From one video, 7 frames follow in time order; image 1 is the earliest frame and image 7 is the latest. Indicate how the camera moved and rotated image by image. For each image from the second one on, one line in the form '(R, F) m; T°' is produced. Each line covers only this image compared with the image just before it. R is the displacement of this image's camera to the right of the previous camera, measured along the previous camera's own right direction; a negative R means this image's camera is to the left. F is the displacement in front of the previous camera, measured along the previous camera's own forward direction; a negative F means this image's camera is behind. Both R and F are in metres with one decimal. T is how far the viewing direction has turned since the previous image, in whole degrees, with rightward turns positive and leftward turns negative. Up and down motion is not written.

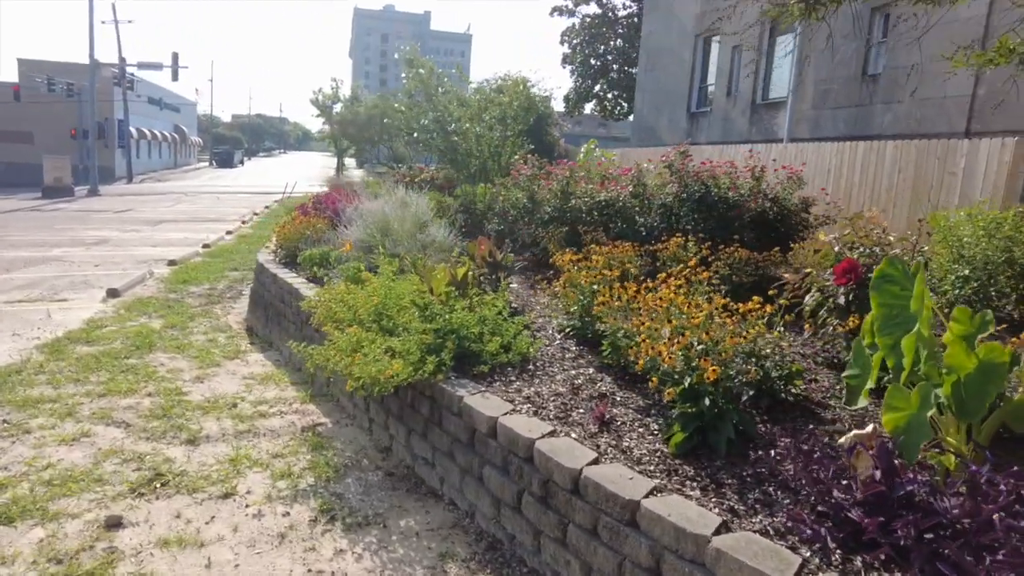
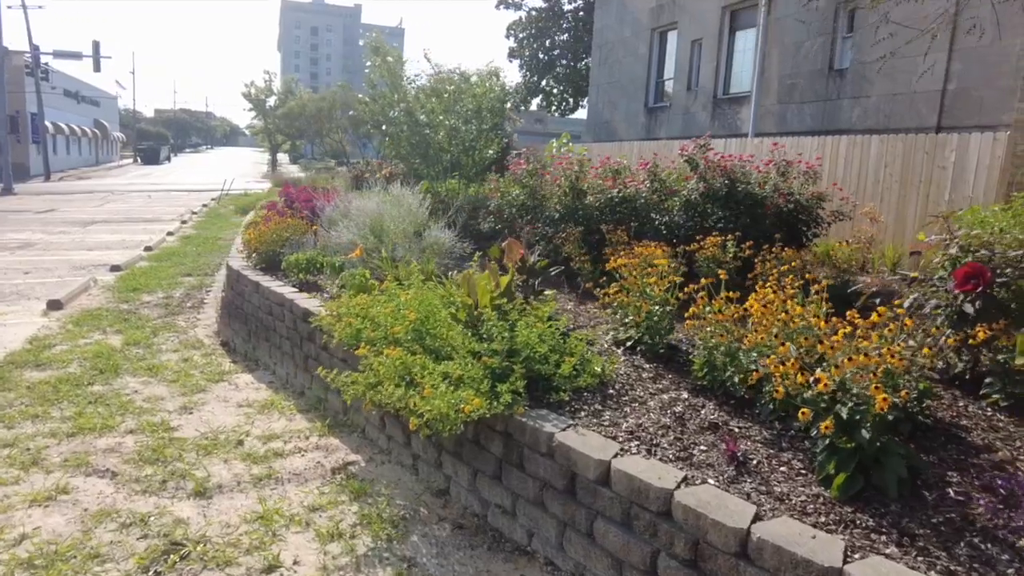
(-0.7, +0.6) m; +5°
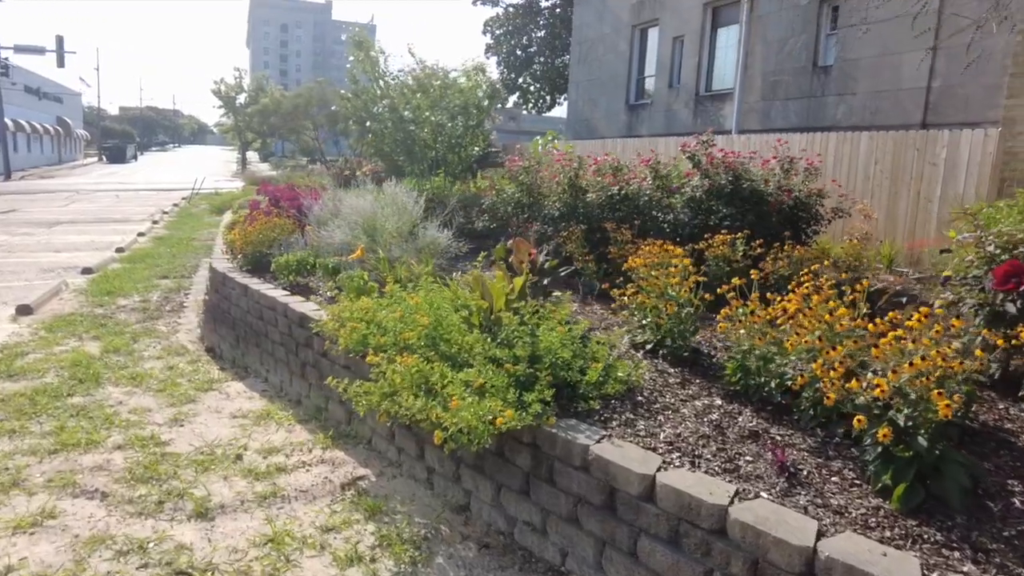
(-0.2, +0.2) m; +2°
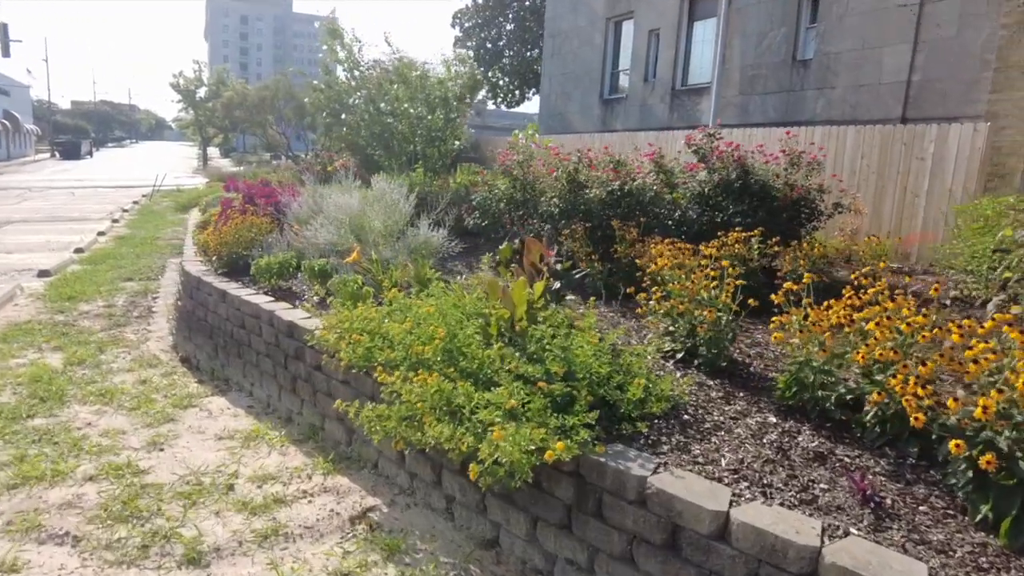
(-0.3, +0.3) m; +3°
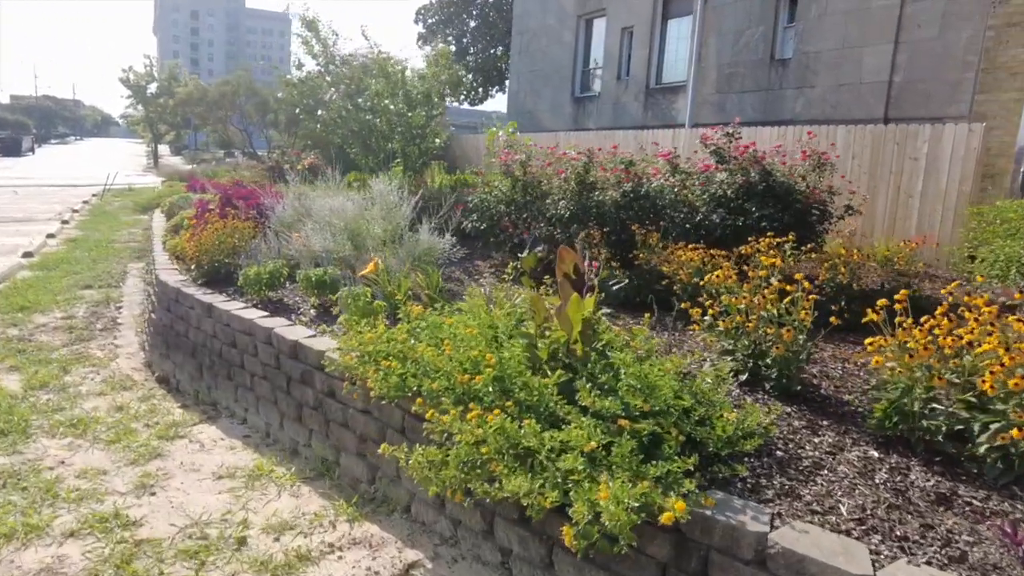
(-0.4, +0.4) m; +3°
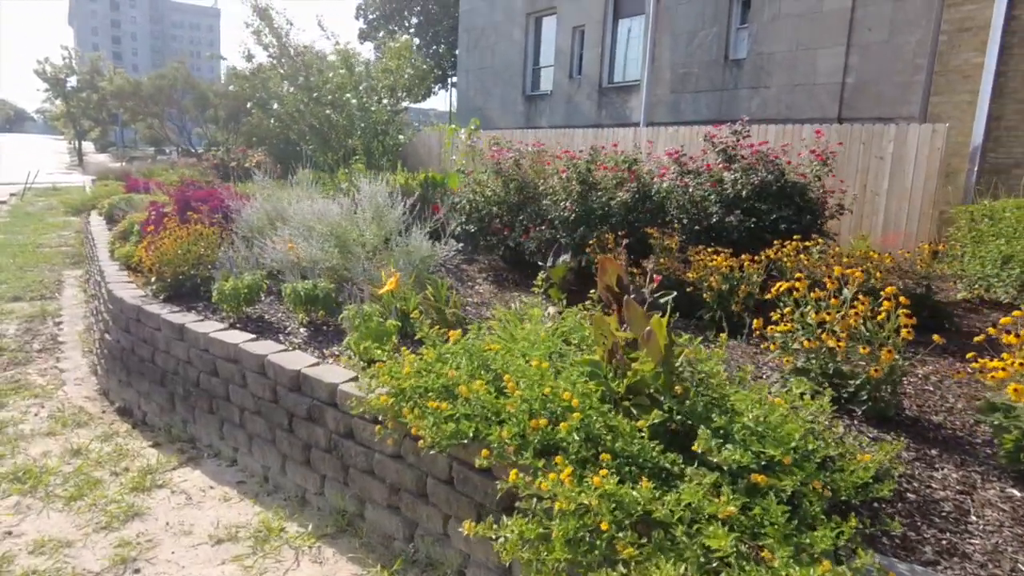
(-0.5, +0.5) m; +5°
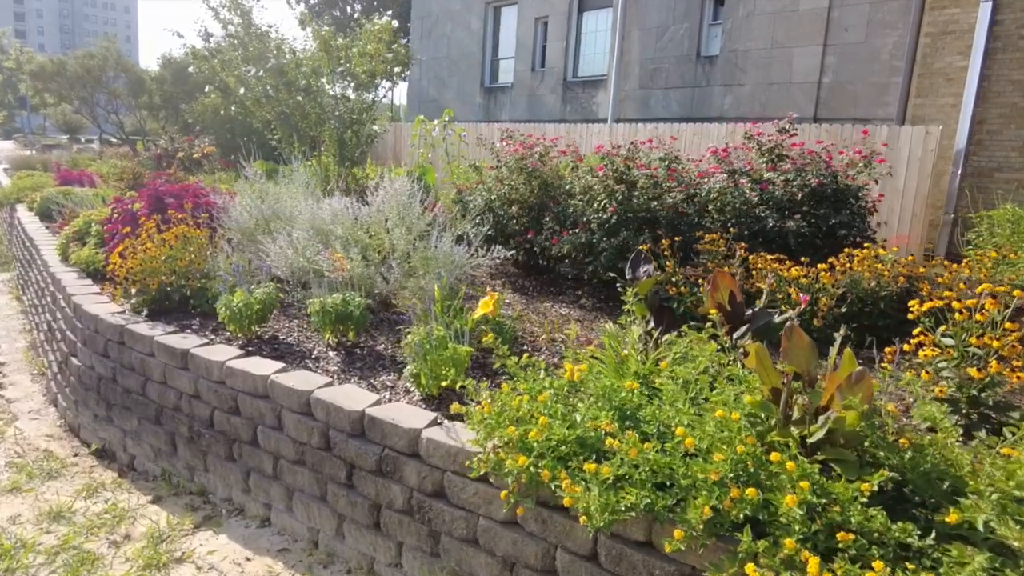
(-0.8, +0.6) m; +6°
